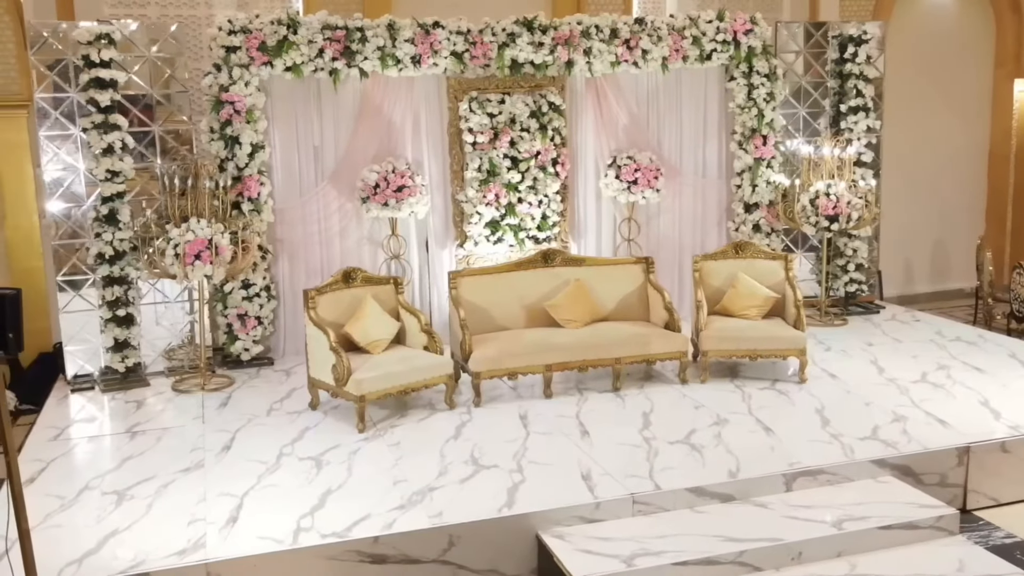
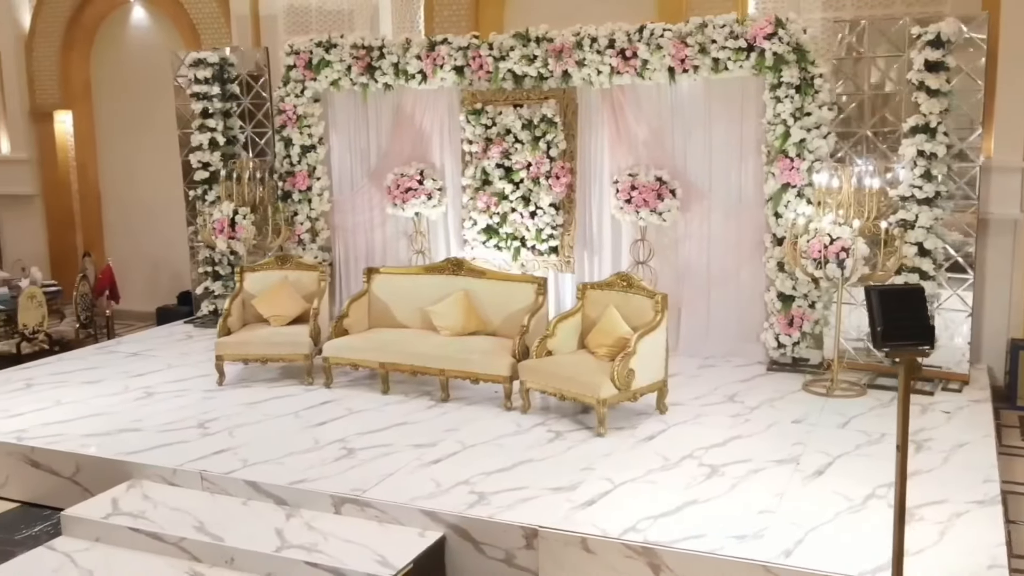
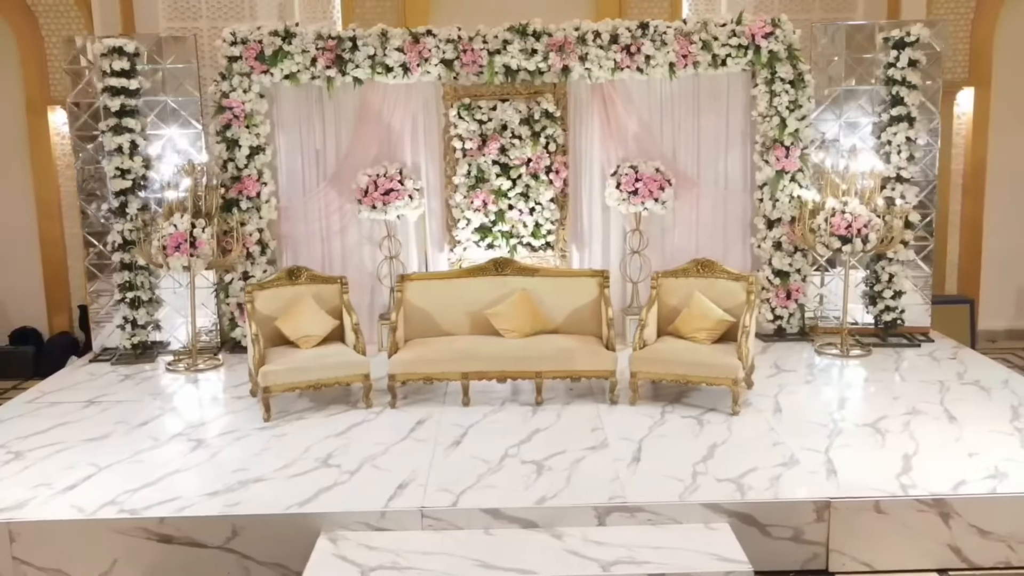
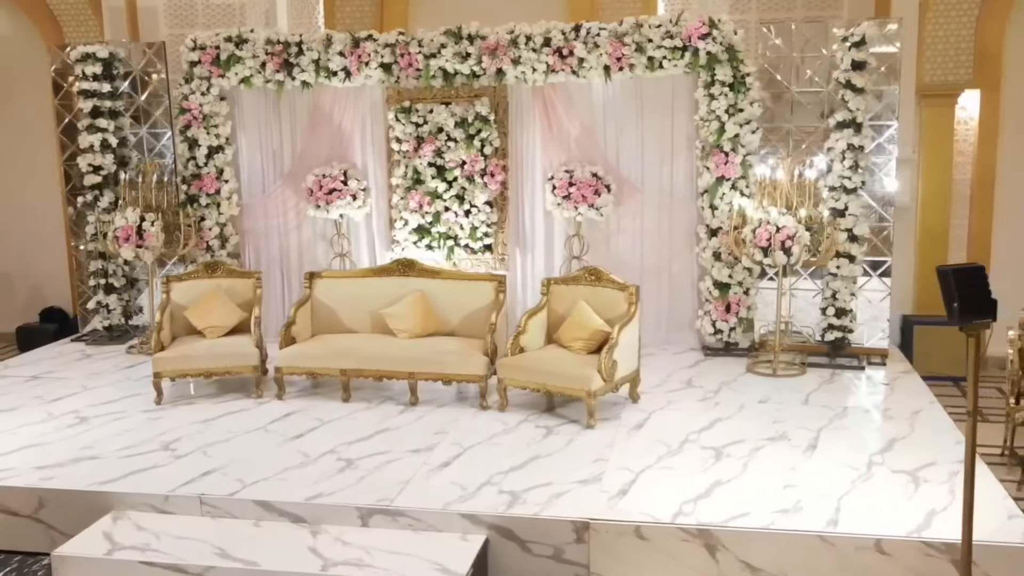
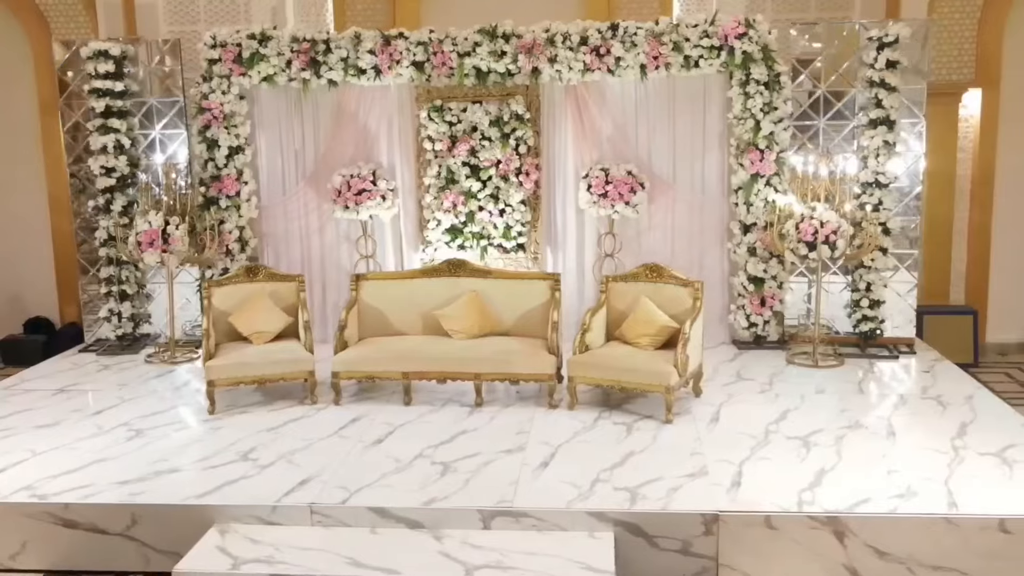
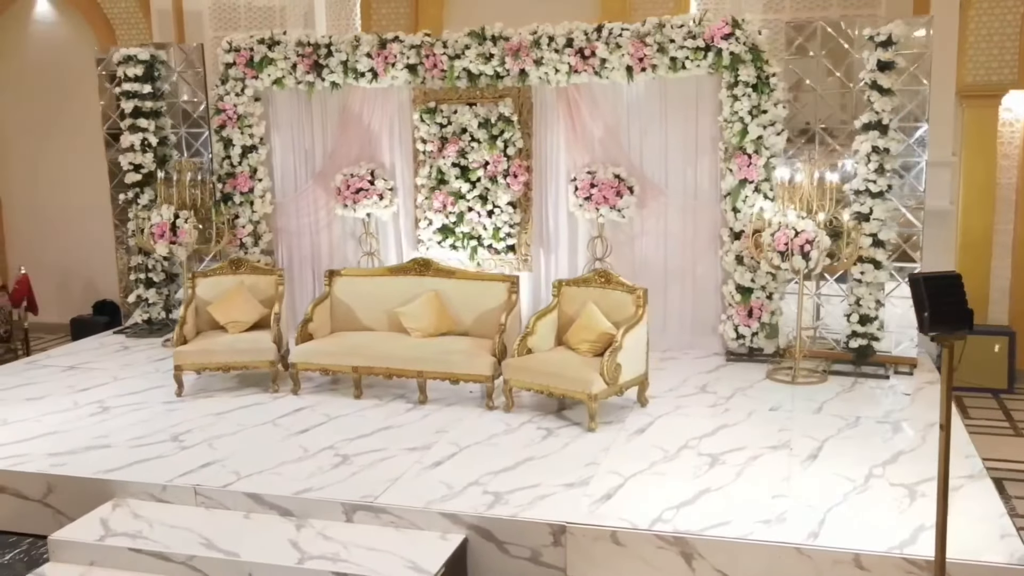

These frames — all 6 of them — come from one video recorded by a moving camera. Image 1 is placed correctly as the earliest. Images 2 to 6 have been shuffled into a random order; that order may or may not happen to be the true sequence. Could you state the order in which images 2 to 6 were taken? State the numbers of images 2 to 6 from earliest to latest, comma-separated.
3, 5, 4, 6, 2
